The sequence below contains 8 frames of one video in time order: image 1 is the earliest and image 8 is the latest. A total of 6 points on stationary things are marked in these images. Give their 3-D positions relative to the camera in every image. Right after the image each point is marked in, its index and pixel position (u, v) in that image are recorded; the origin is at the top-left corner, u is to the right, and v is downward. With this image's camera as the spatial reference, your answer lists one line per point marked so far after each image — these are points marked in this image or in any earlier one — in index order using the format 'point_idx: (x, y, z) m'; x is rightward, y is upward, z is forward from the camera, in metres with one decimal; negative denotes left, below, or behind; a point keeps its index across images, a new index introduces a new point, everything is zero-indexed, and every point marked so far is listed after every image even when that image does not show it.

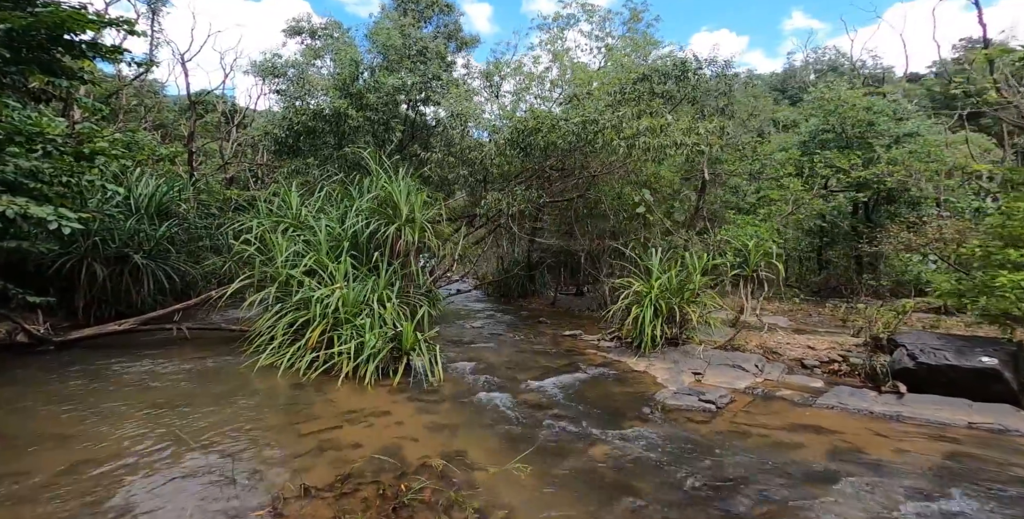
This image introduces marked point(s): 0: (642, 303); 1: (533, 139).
0: (+1.6, -0.5, +6.6) m
1: (+0.4, +1.9, +8.7) m
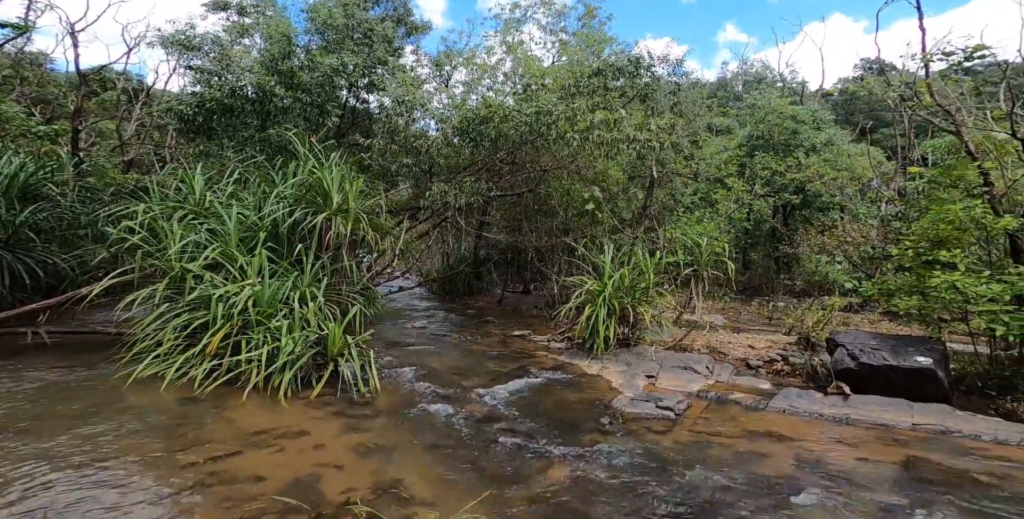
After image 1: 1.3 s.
0: (+1.0, -0.5, +6.3) m
1: (-0.4, +2.0, +8.3) m
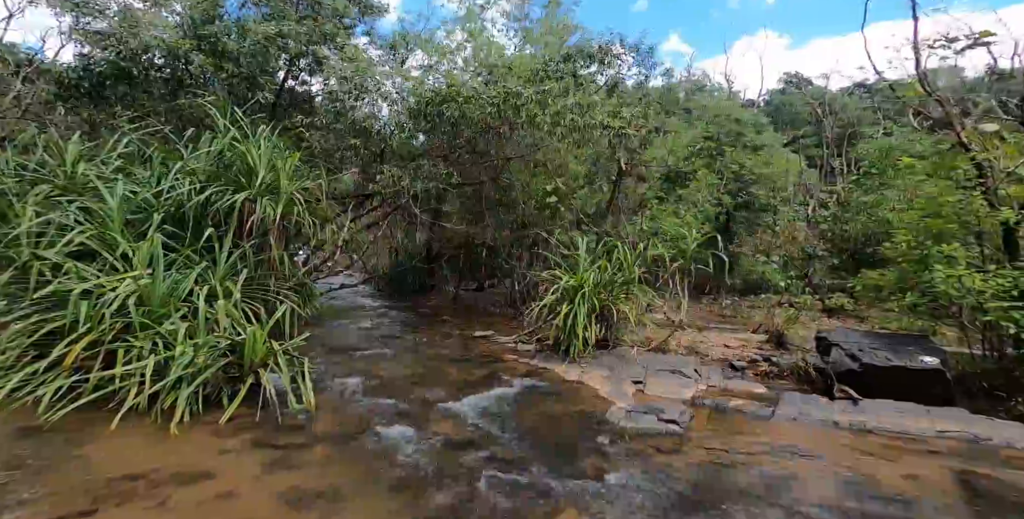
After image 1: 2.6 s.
0: (+0.6, -0.4, +5.7) m
1: (-0.9, +2.0, +7.5) m
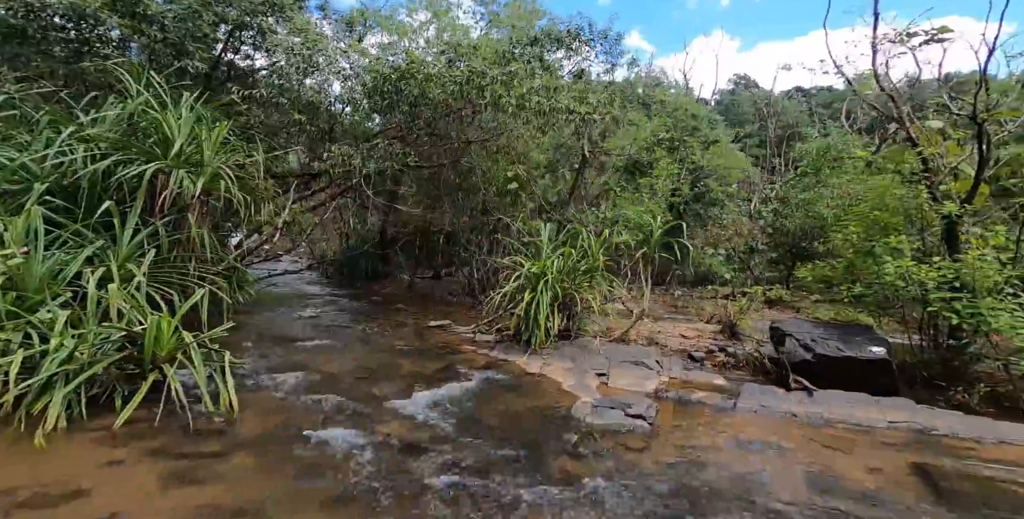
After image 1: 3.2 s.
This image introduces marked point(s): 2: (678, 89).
0: (+0.2, -0.3, +5.5) m
1: (-1.4, +2.2, +7.2) m
2: (+4.5, +4.7, +15.3) m
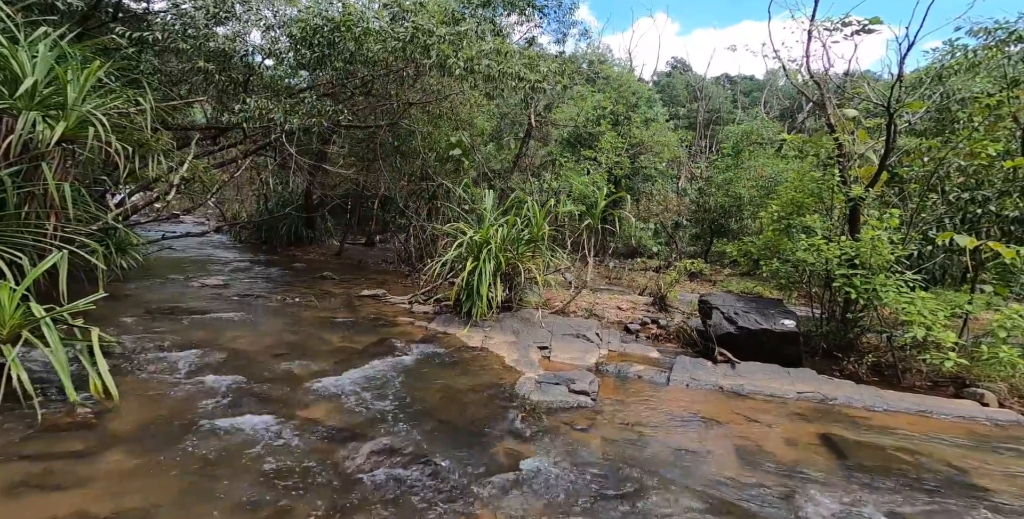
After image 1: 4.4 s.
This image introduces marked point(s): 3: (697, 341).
0: (-0.3, 0.0, +5.4) m
1: (-2.1, +2.6, +6.7) m
2: (+2.9, +5.4, +15.4) m
3: (+1.9, -0.9, +5.6) m
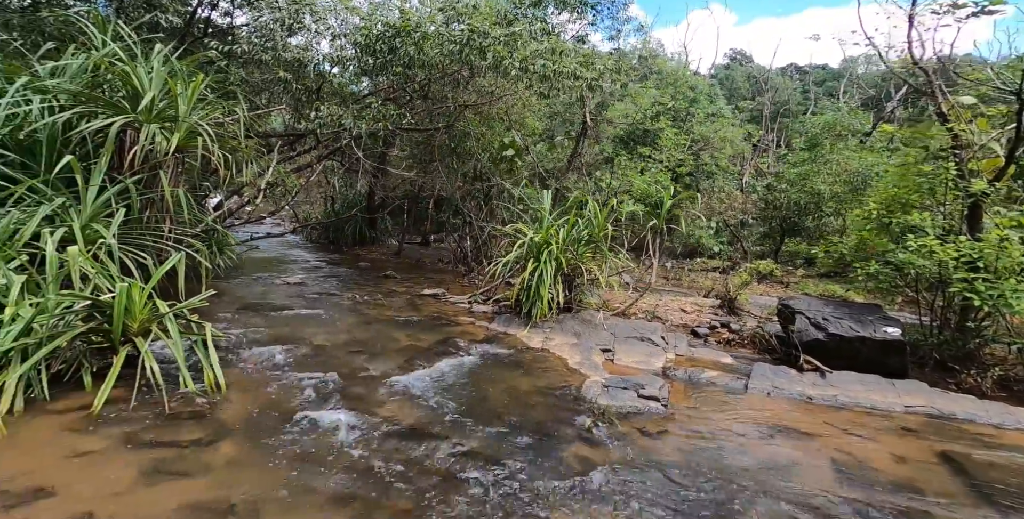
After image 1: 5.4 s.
0: (+0.2, 0.0, +5.3) m
1: (-1.4, +2.6, +6.7) m
2: (+4.4, +5.4, +14.9) m
3: (+2.5, -0.8, +5.2) m
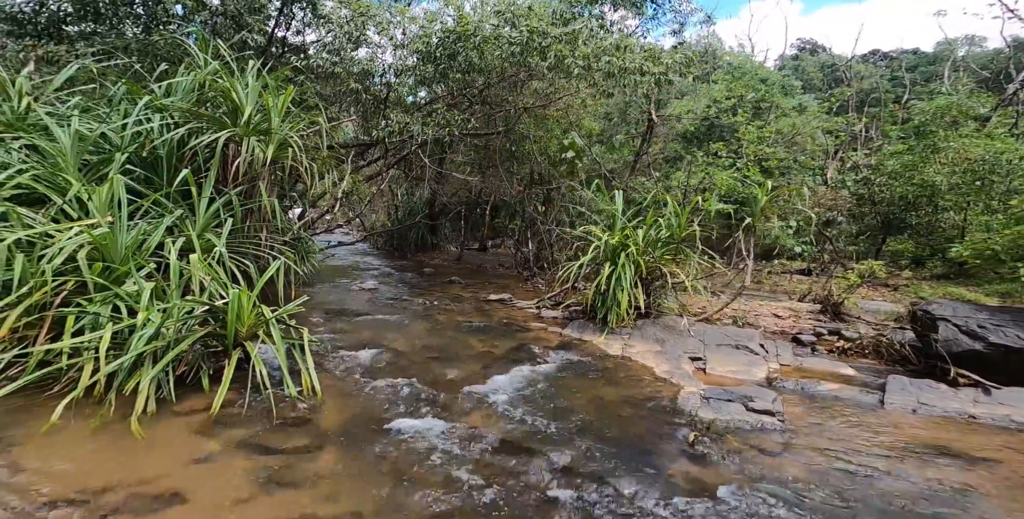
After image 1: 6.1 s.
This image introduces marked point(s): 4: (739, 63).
0: (+0.9, 0.0, +4.8) m
1: (-0.6, +2.5, +6.5) m
2: (+6.0, +5.2, +14.0) m
3: (+3.2, -0.8, +4.5) m
4: (+4.6, +3.9, +10.9) m
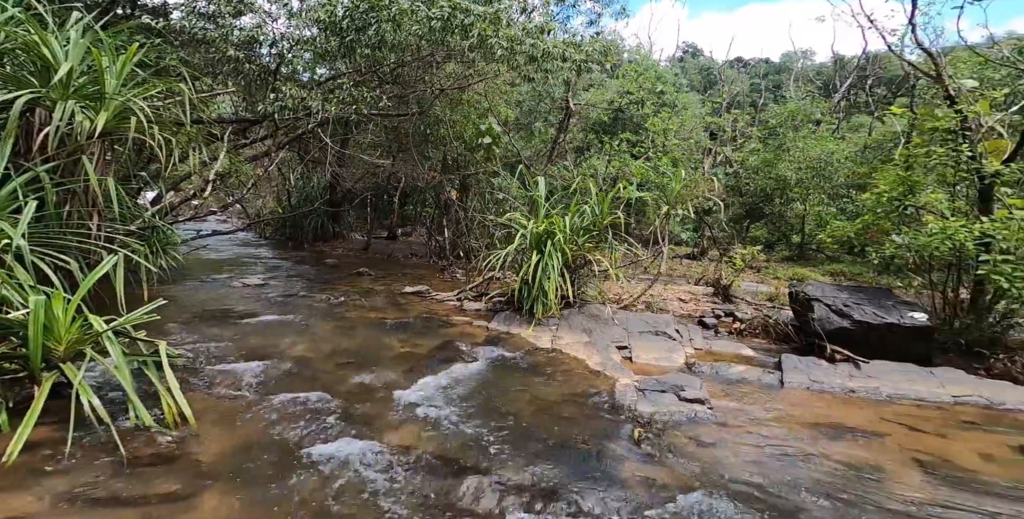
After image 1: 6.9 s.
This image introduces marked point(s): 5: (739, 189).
0: (+0.2, +0.1, +4.8) m
1: (-1.6, +2.6, +6.2) m
2: (+3.7, +5.6, +14.6) m
3: (+2.5, -0.7, +4.9) m
4: (+2.8, +4.2, +11.3) m
5: (+4.3, +1.2, +9.5) m
